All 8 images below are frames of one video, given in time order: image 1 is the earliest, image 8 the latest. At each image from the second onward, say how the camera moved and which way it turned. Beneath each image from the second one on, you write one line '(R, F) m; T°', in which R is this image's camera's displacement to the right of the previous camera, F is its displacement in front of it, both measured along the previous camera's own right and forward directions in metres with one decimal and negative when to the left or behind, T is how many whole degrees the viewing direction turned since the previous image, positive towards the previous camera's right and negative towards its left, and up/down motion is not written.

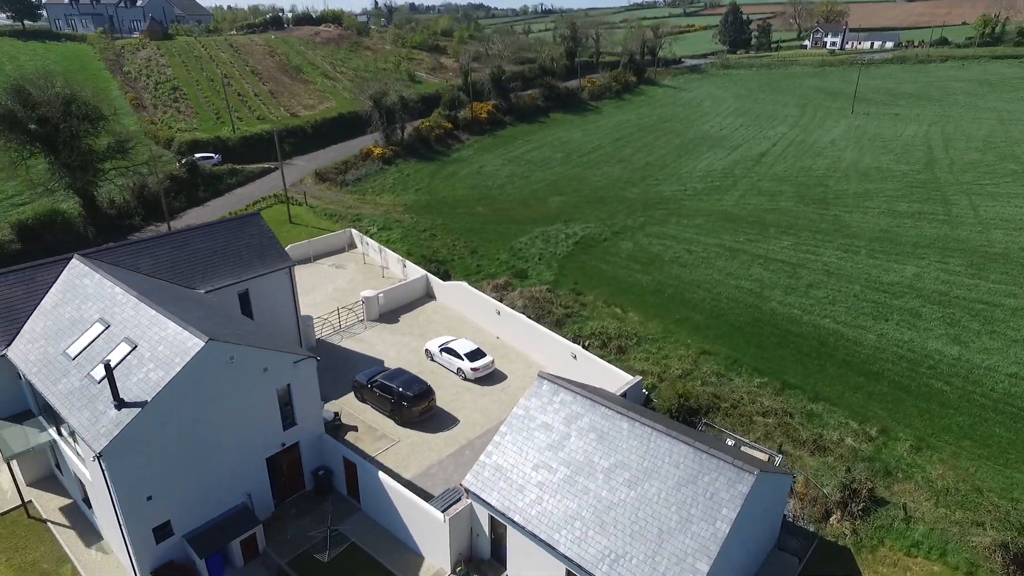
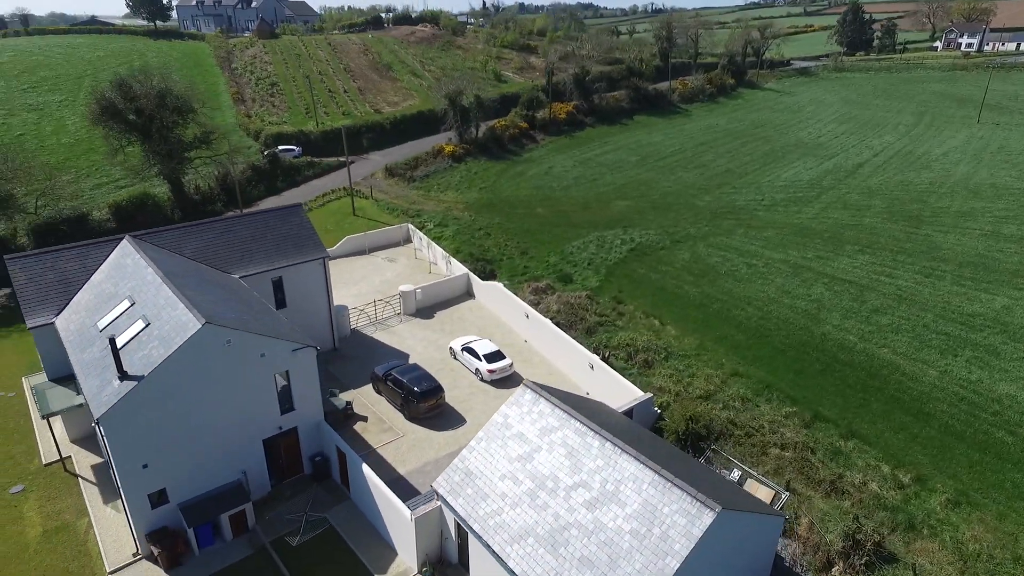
(+2.9, +0.5) m; -9°
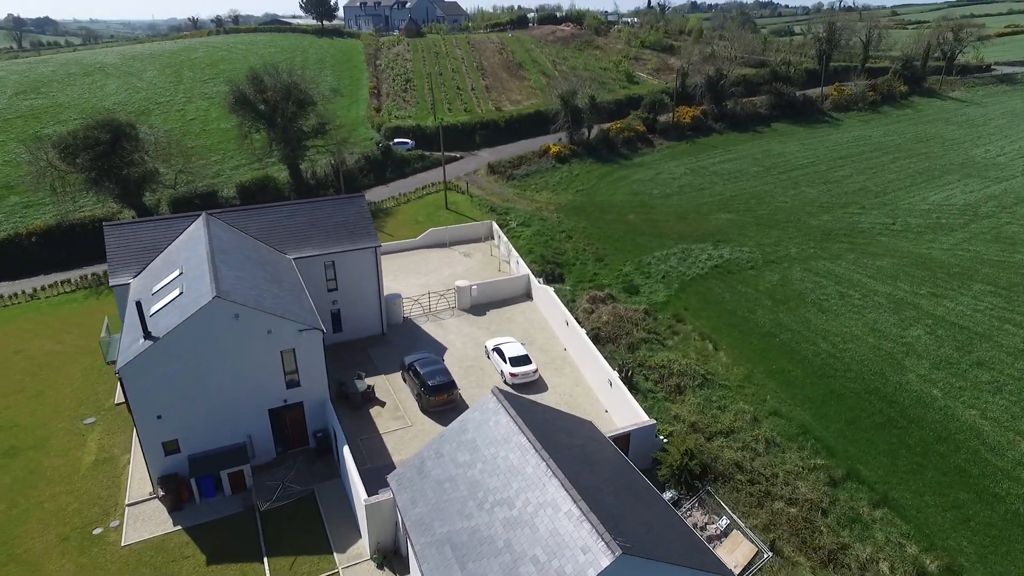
(+4.5, +0.8) m; -13°
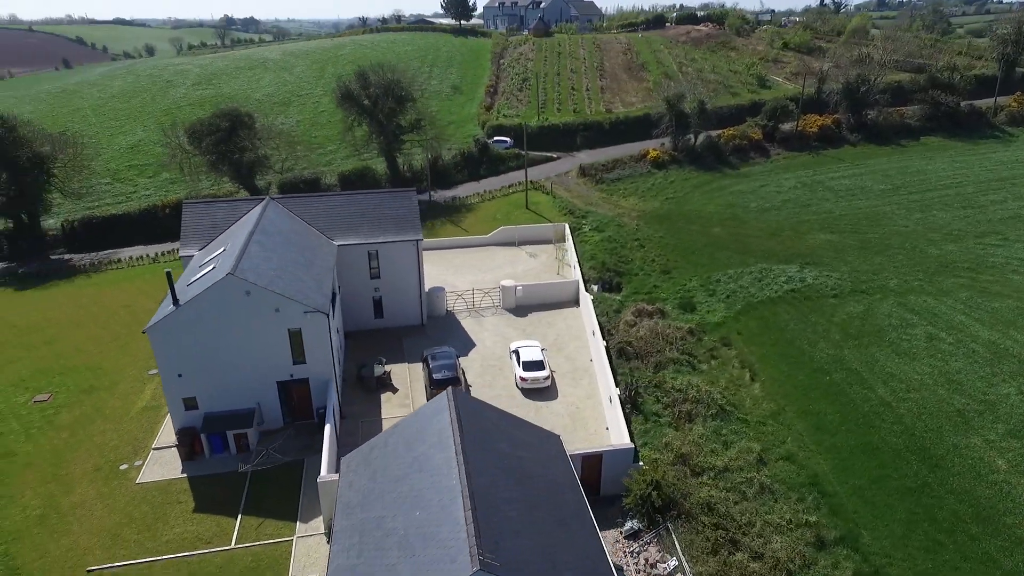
(+4.8, +0.6) m; -13°
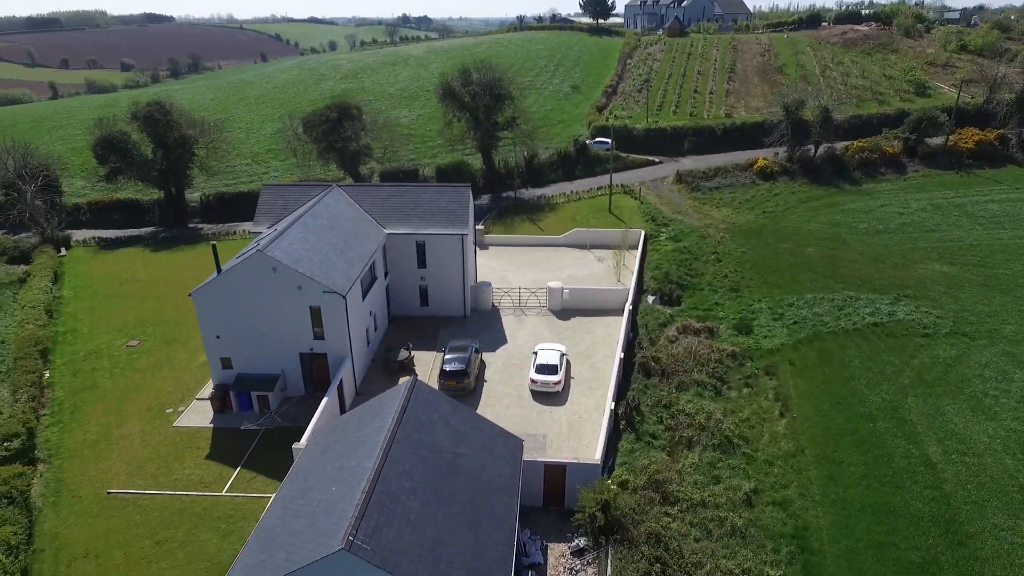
(+4.9, +0.5) m; -13°
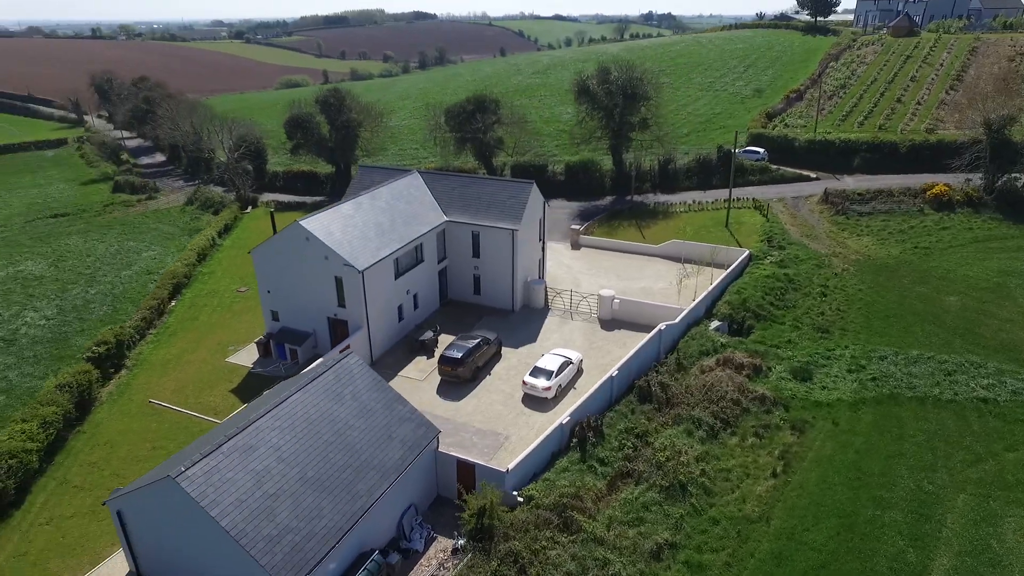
(+8.1, +1.4) m; -19°
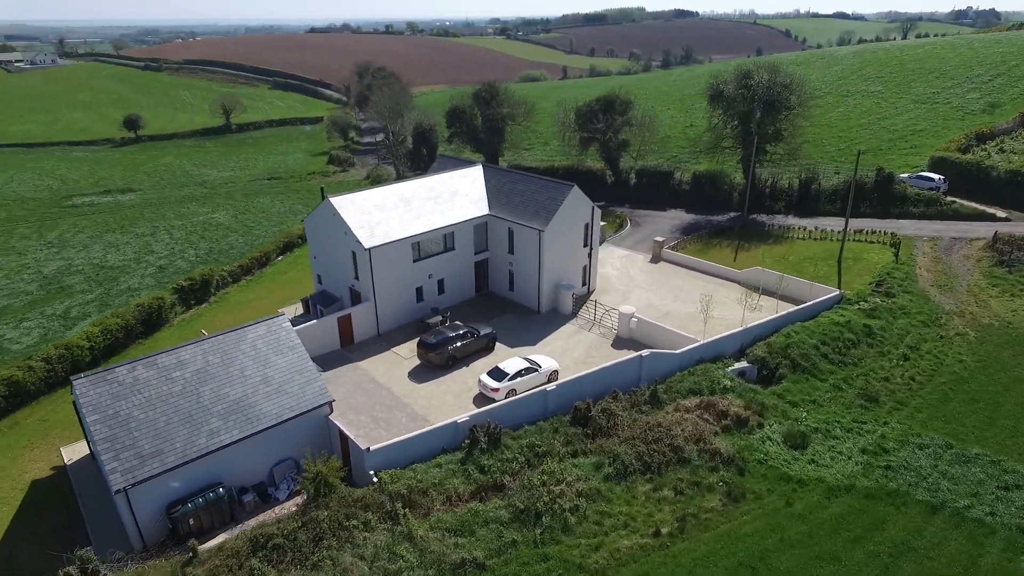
(+10.1, +1.9) m; -21°
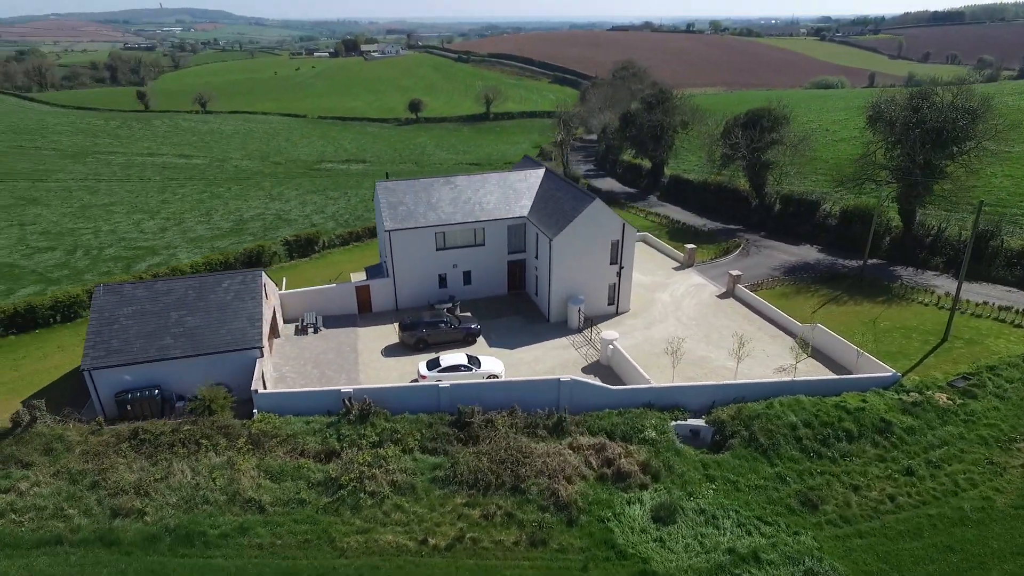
(+12.9, +2.3) m; -25°
